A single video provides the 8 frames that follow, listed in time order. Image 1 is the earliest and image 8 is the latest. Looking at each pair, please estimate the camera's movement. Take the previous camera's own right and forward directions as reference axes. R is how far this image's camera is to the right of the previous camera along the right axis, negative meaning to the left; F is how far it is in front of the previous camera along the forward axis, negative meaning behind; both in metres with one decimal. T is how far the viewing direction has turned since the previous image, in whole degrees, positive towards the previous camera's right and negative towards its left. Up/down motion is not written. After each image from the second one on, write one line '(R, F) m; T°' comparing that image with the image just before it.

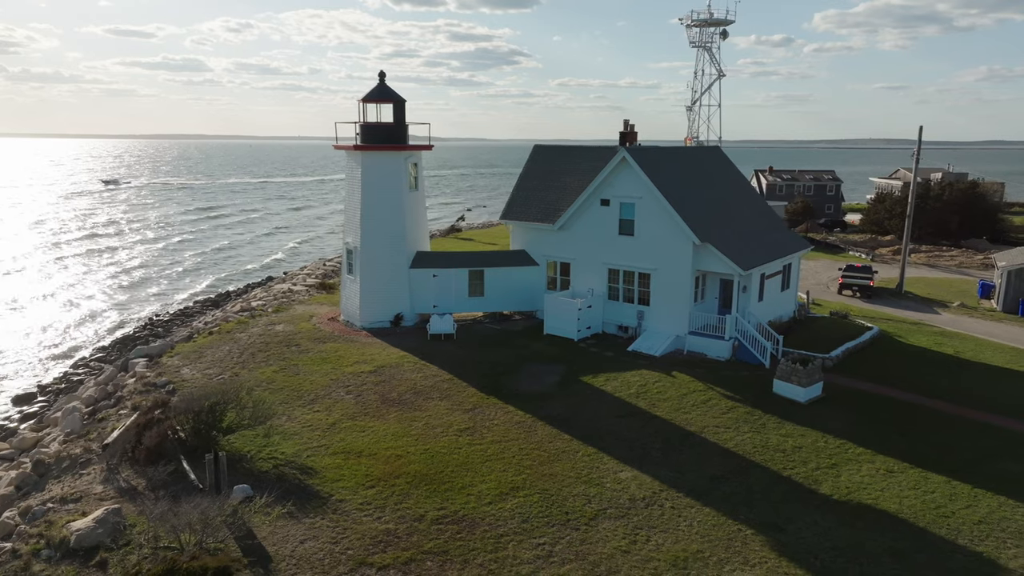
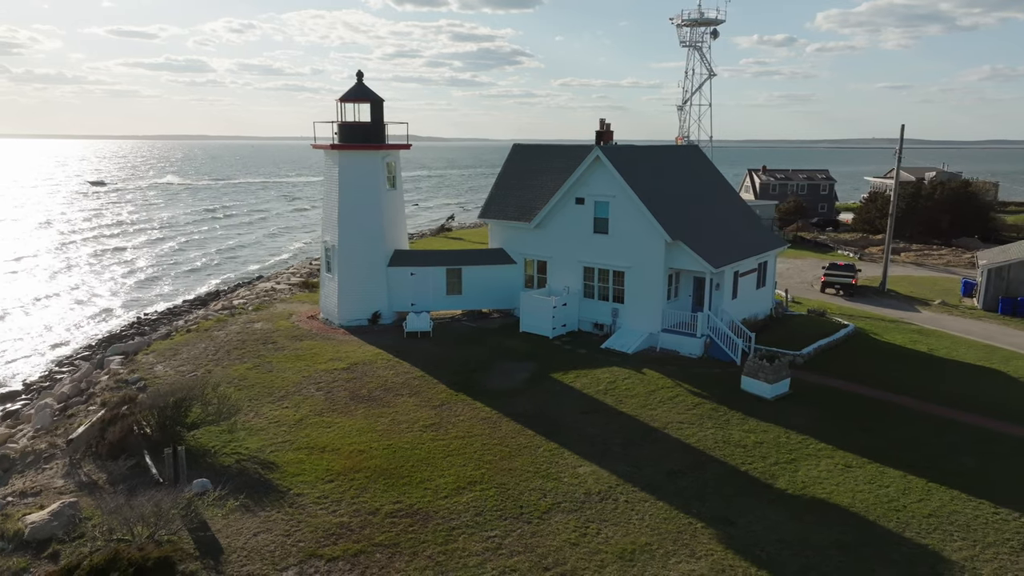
(+0.9, -0.2) m; 0°
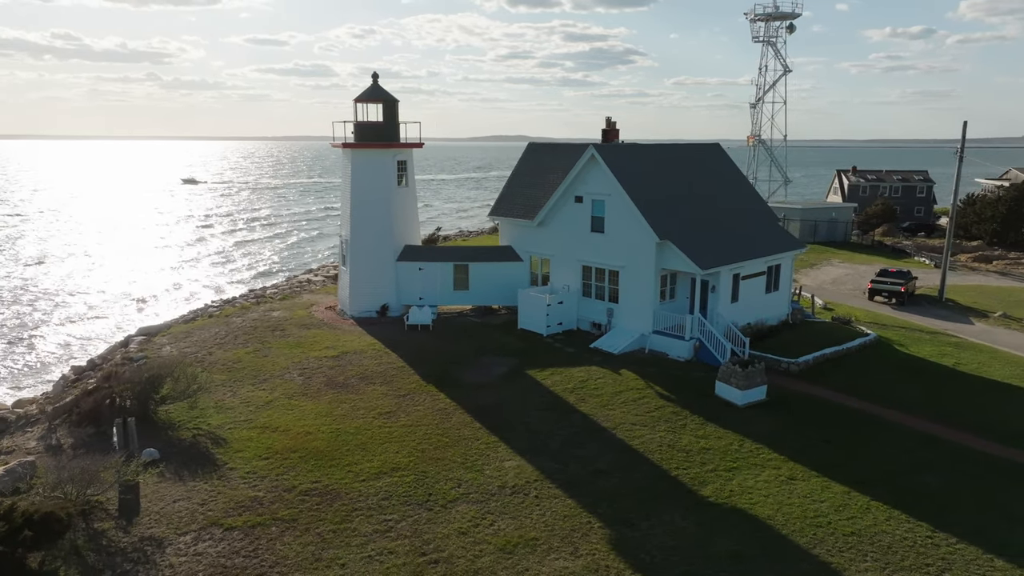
(+3.5, 0.0) m; -8°
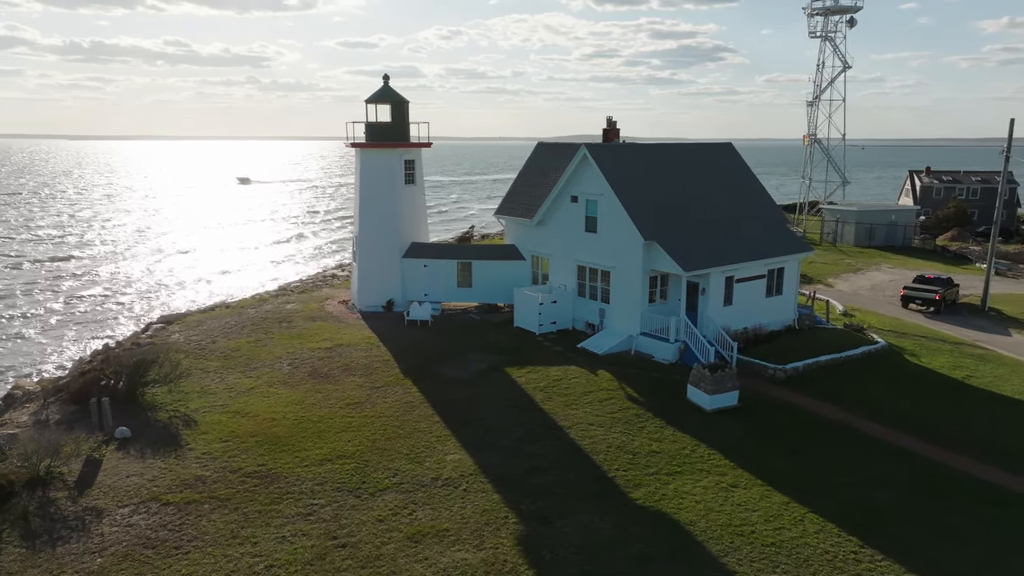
(+2.8, -0.1) m; -6°
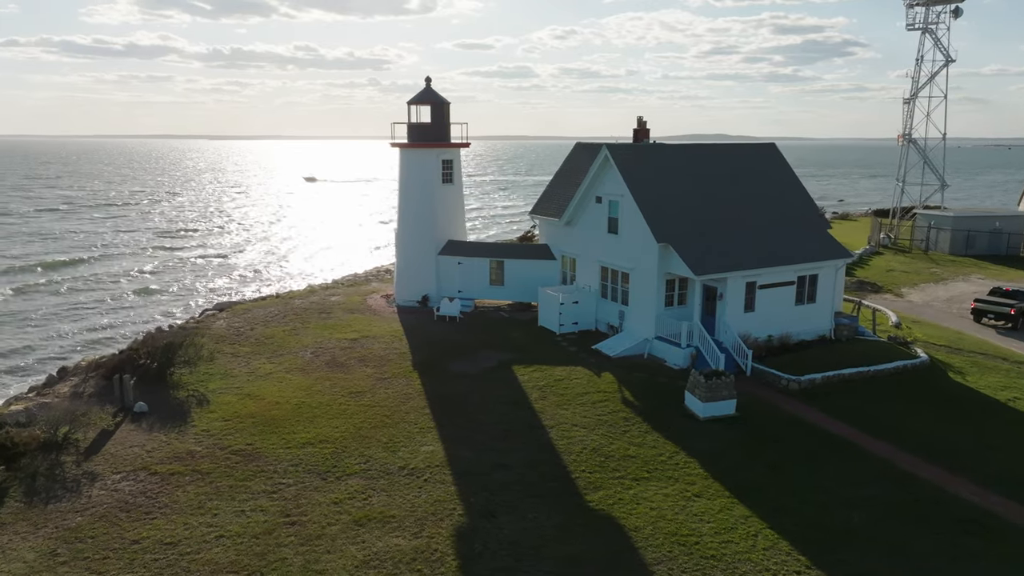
(+2.7, 0.0) m; -8°
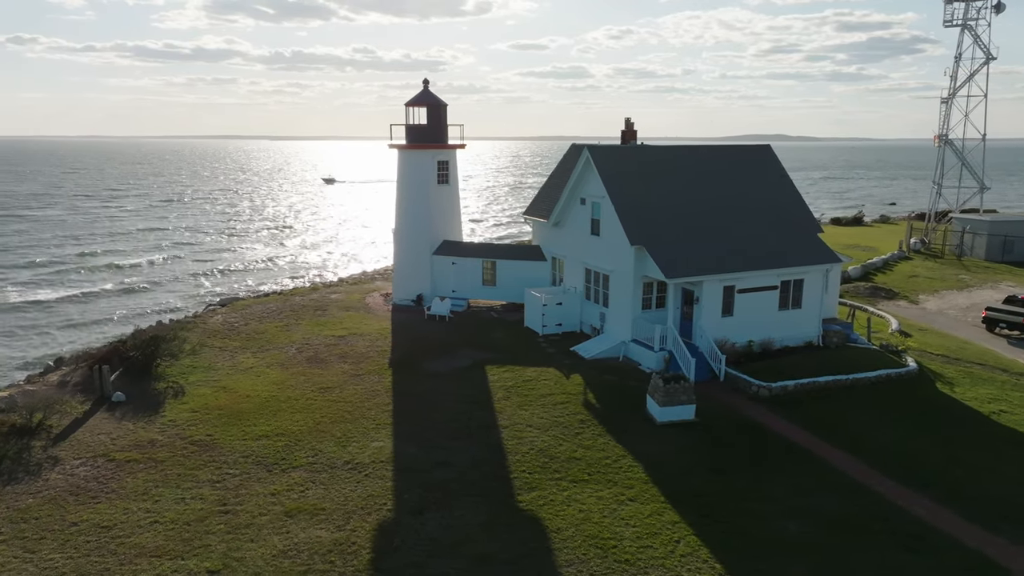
(+2.2, -0.1) m; -4°
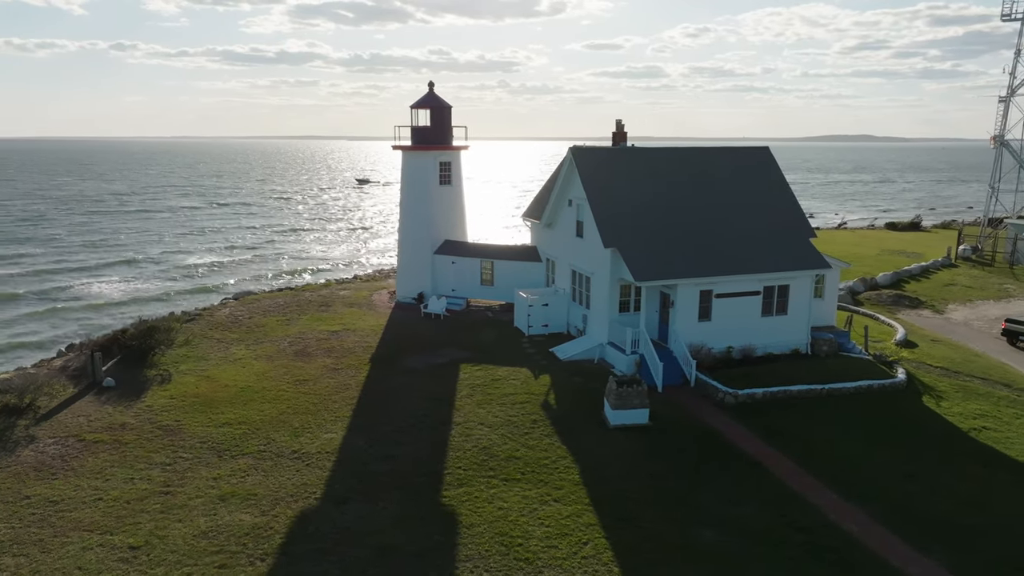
(+2.7, -0.1) m; -5°
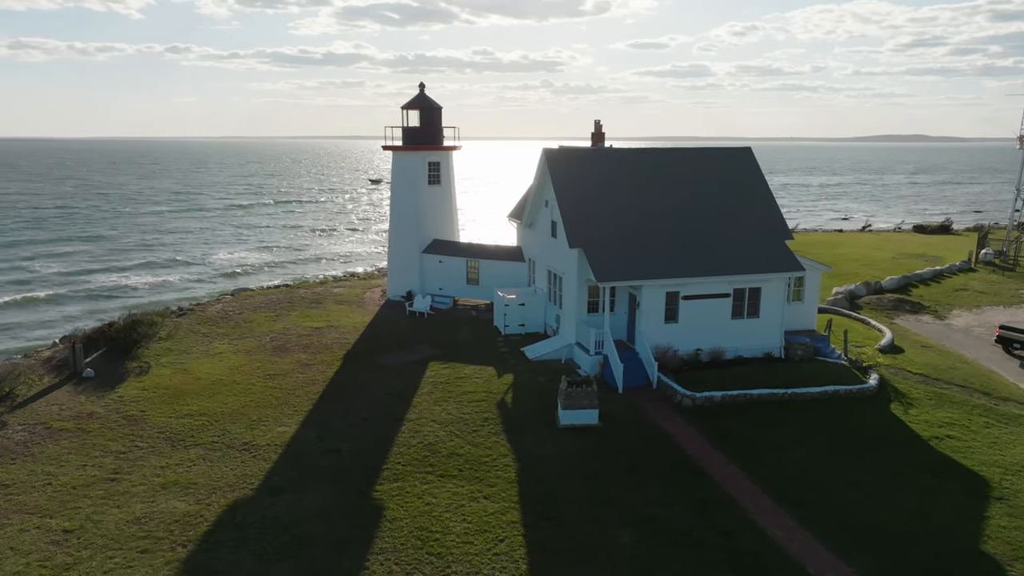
(+2.1, -0.1) m; -3°
